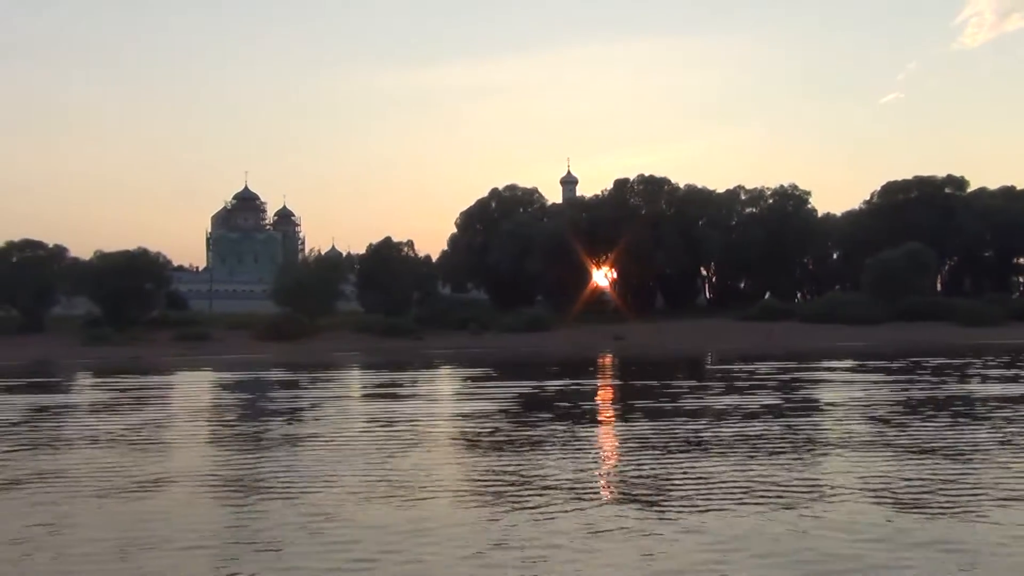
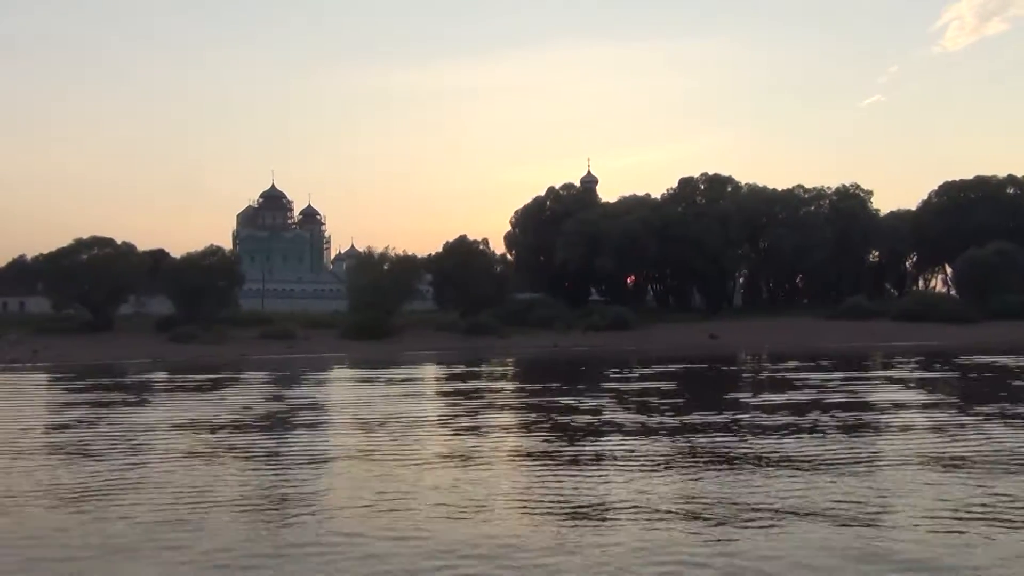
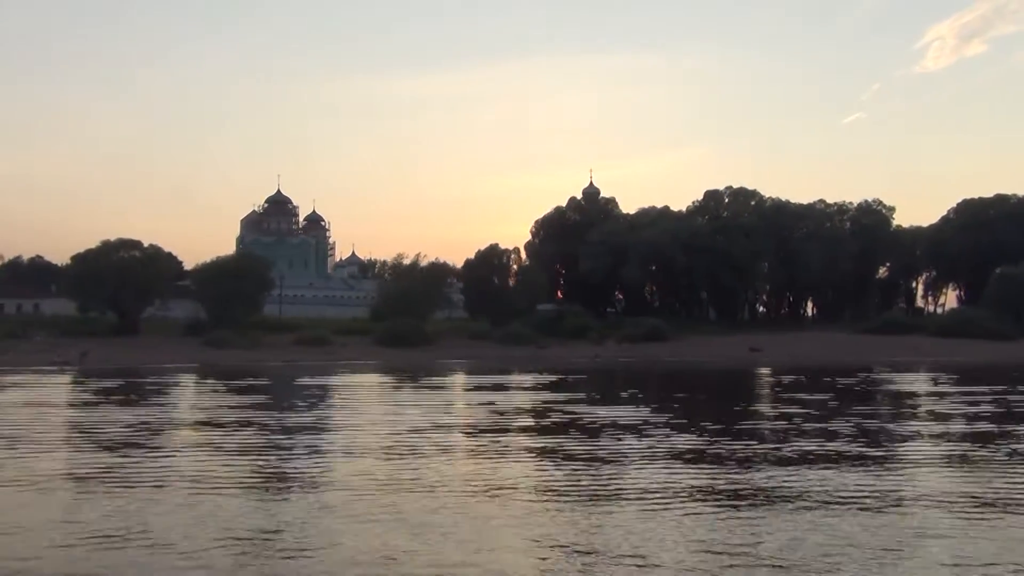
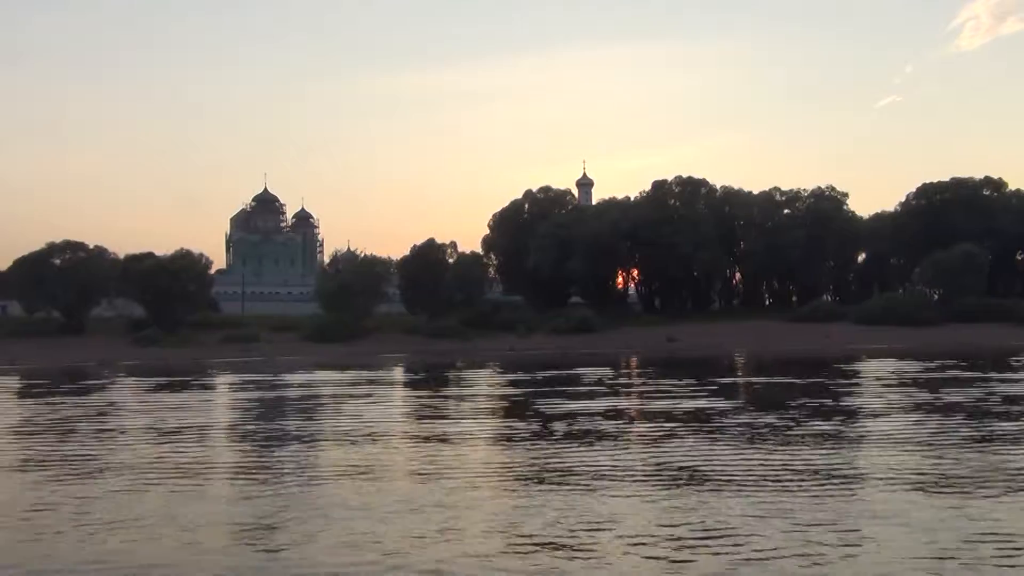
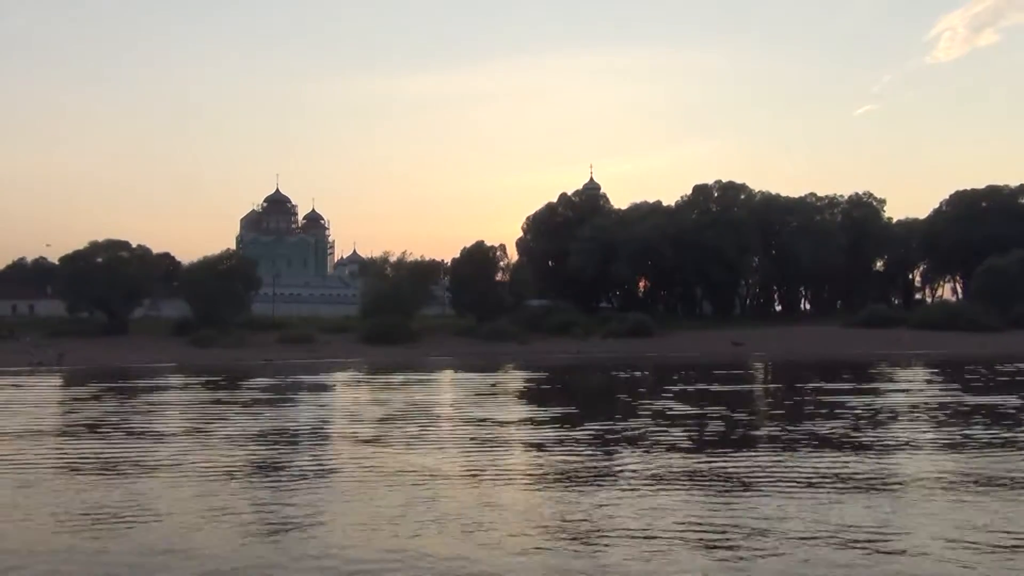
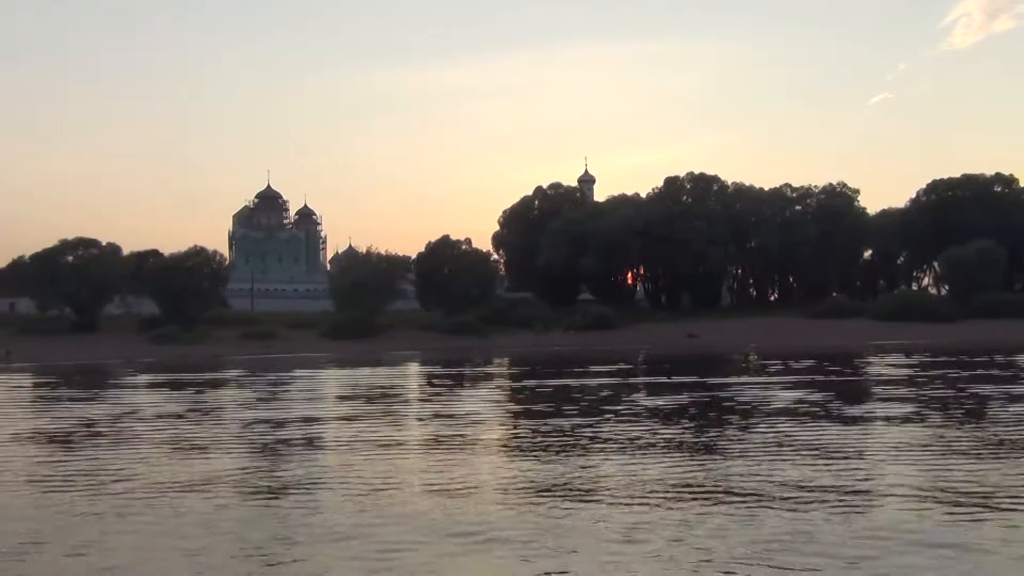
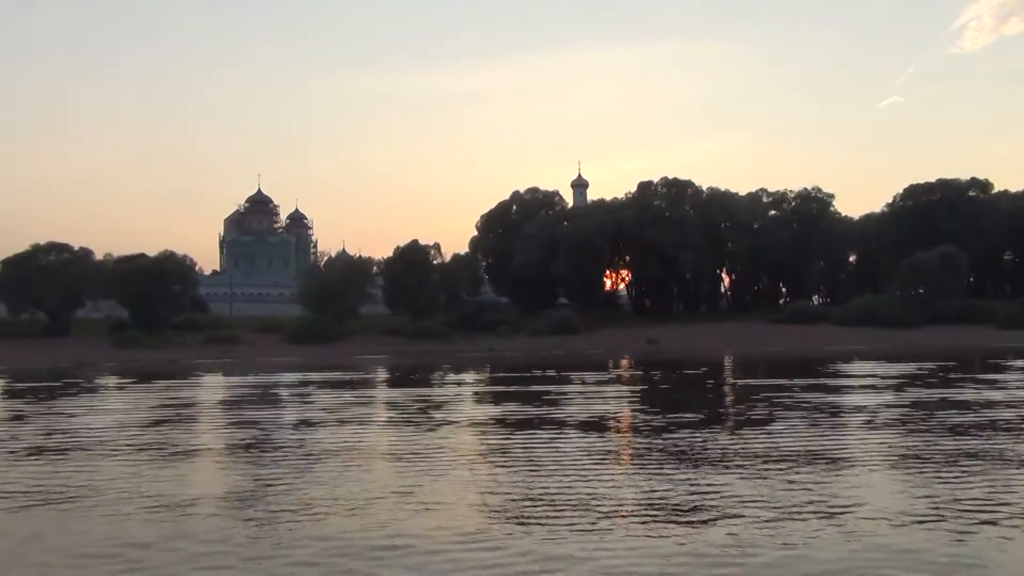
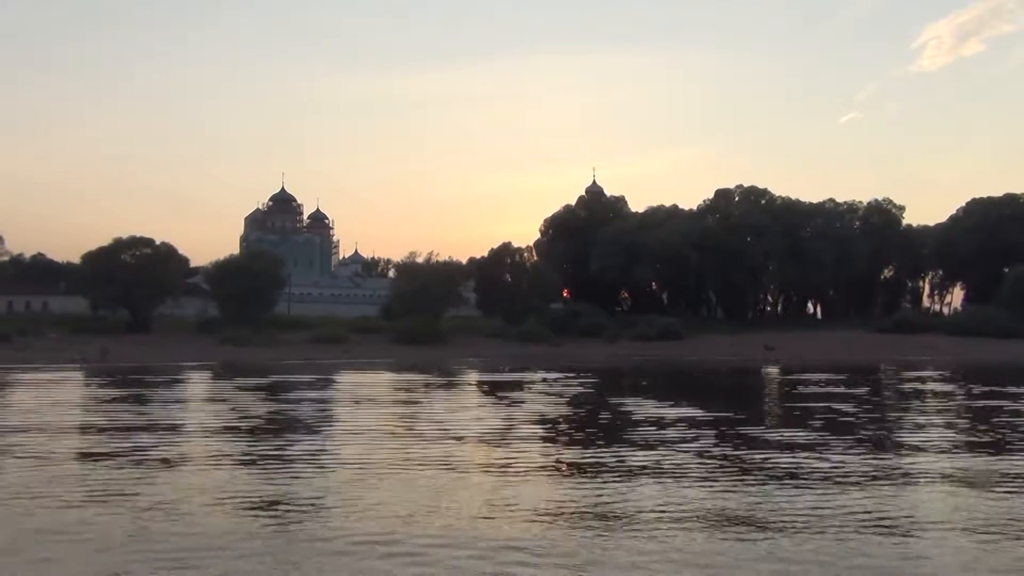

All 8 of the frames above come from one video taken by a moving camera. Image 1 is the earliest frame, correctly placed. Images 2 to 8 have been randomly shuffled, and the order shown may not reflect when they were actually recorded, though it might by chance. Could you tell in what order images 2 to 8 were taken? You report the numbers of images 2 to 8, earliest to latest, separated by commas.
7, 4, 6, 2, 5, 3, 8
